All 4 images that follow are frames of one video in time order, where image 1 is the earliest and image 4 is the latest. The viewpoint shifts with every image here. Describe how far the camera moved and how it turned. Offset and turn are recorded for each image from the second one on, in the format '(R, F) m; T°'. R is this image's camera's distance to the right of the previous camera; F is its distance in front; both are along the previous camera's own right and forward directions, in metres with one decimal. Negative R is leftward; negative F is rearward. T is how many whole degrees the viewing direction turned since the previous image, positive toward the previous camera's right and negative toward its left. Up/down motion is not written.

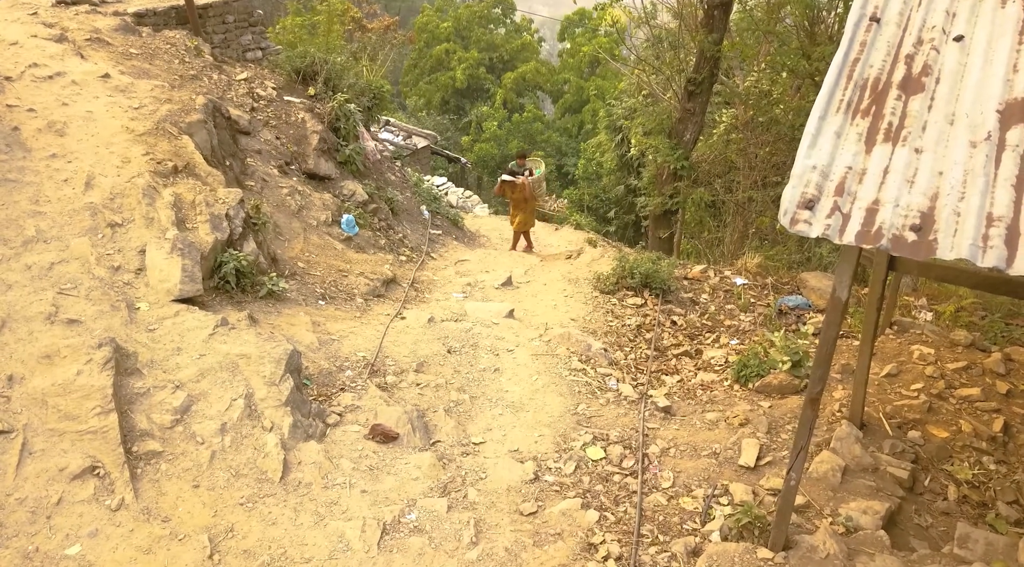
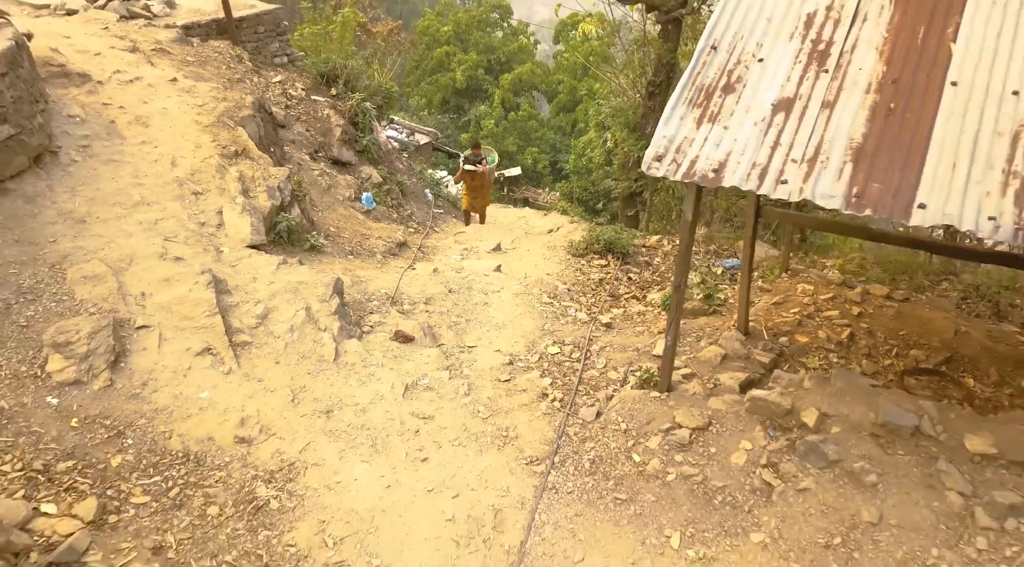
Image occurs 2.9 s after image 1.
(+0.1, -1.5) m; 0°
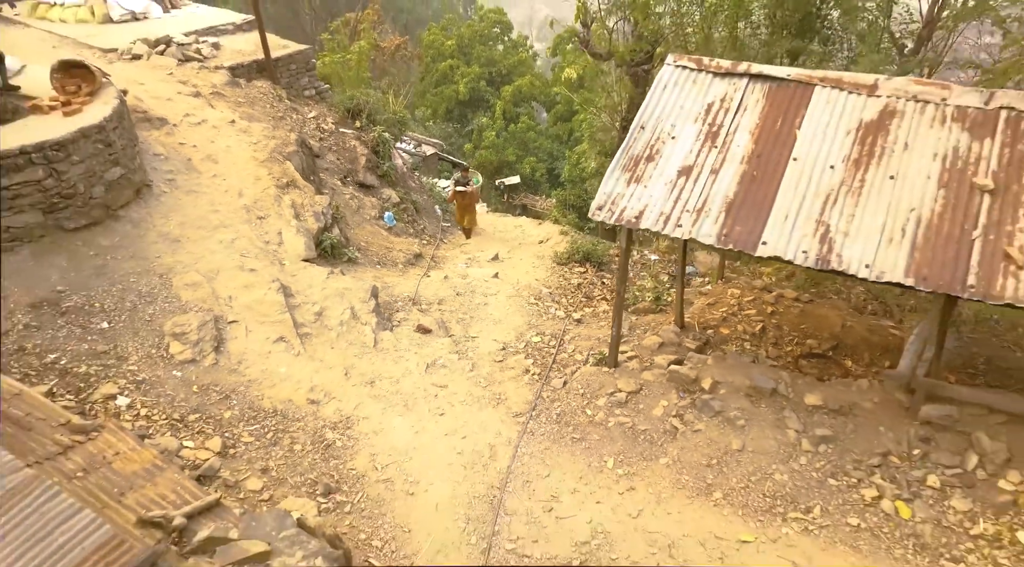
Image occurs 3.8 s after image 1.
(+0.1, -1.7) m; 0°
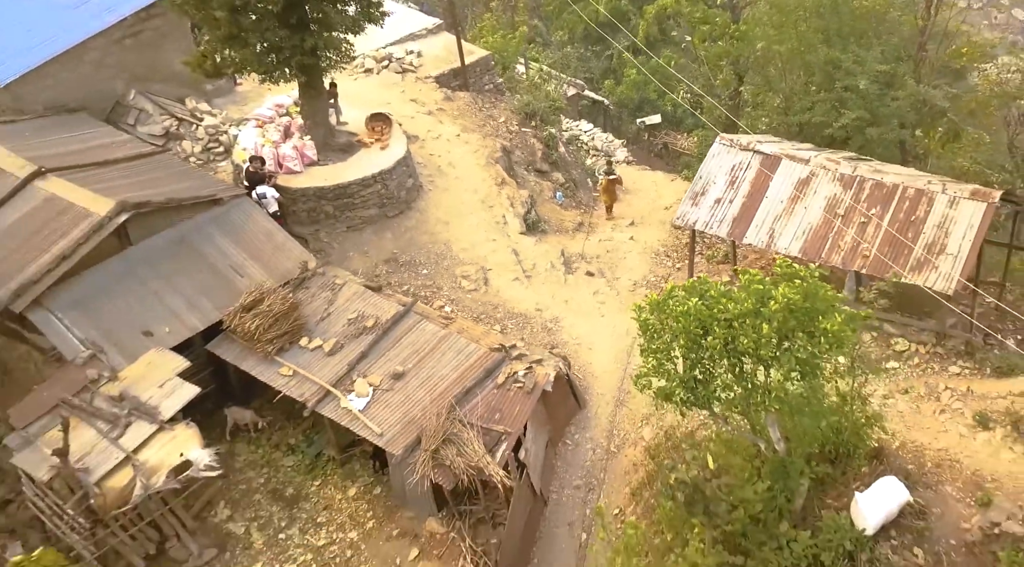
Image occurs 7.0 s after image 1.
(-0.1, -6.8) m; -9°
